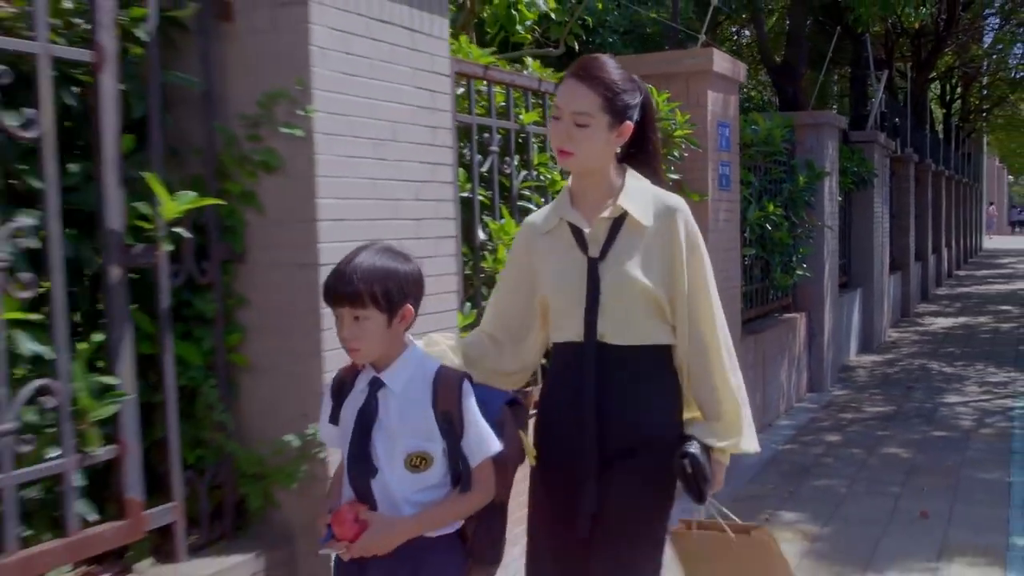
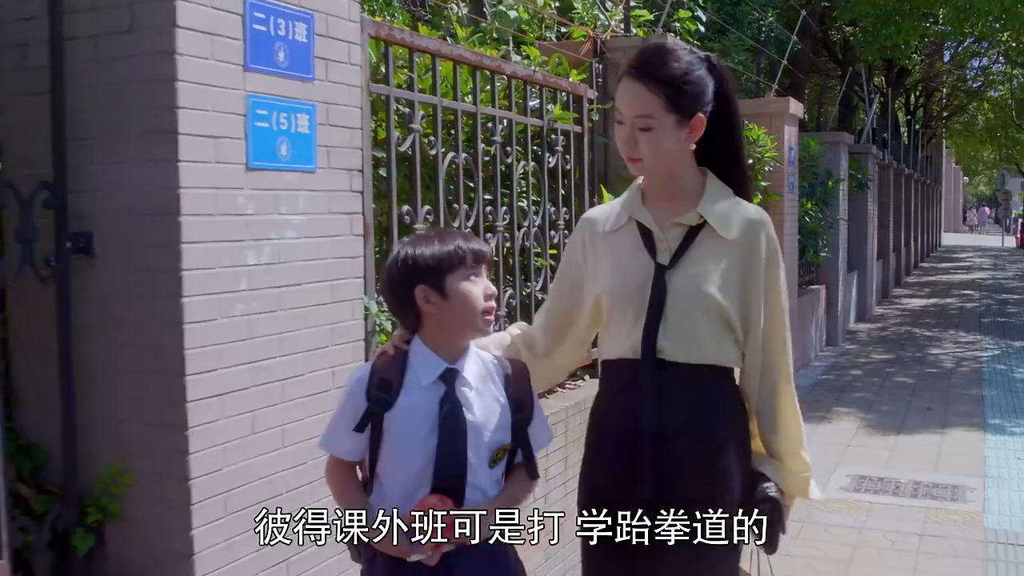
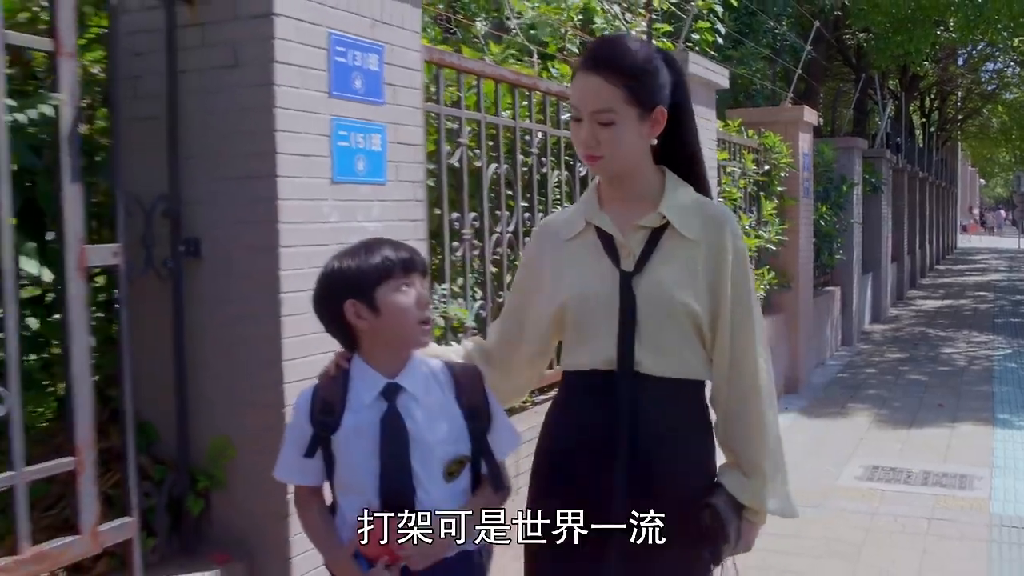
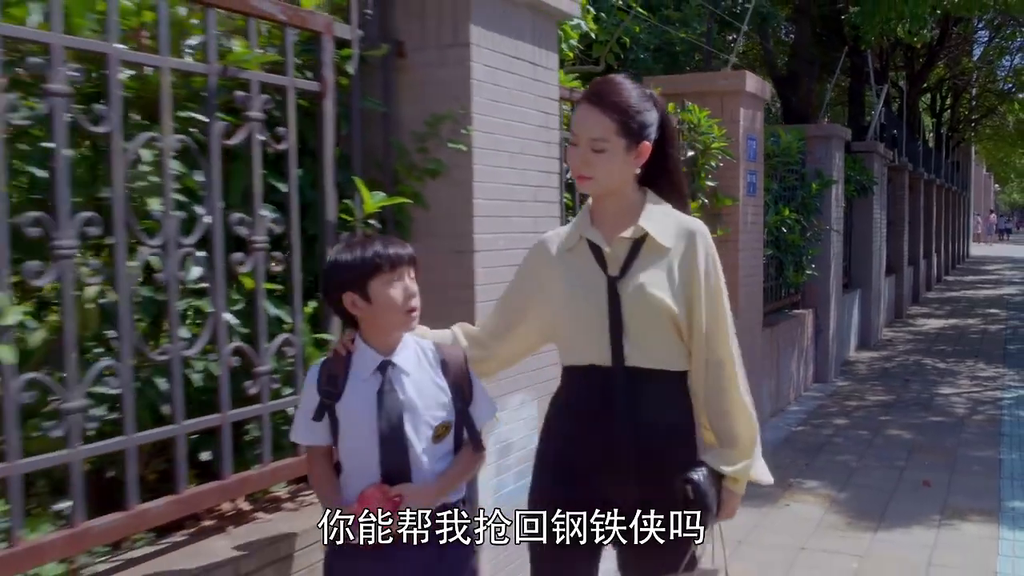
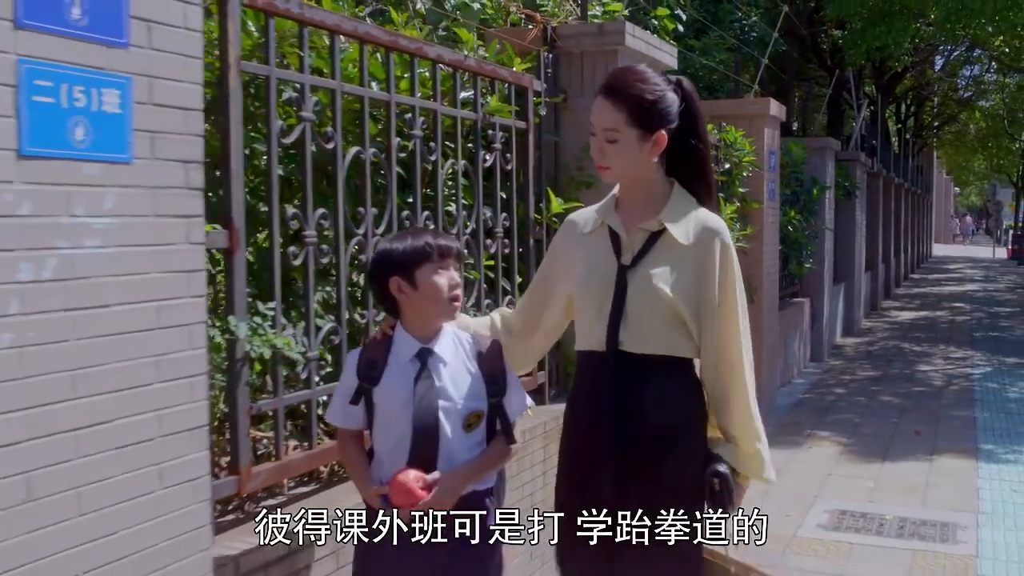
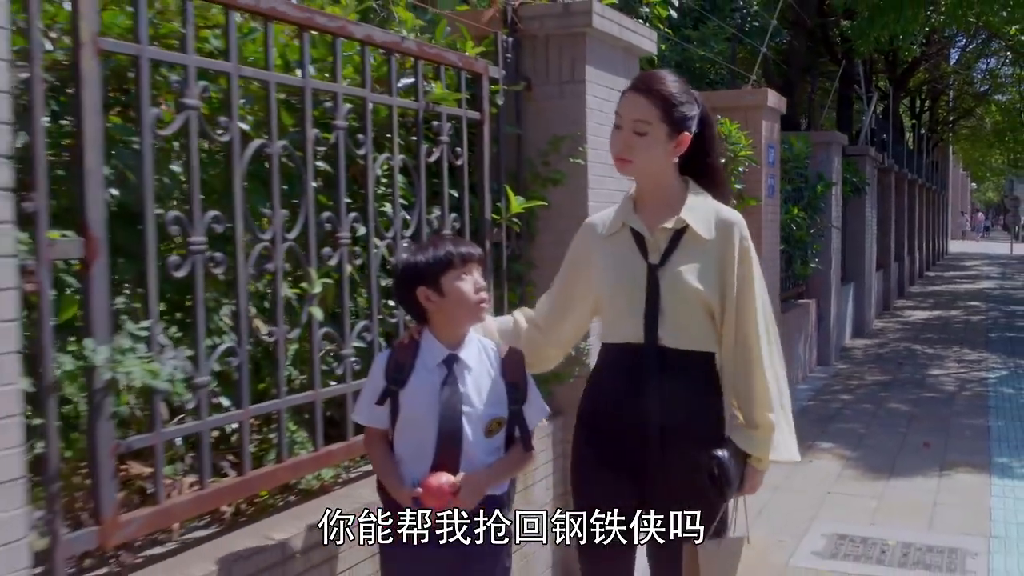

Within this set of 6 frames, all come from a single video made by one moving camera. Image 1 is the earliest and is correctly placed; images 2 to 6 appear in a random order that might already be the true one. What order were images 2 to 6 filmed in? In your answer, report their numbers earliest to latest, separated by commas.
4, 6, 5, 2, 3
